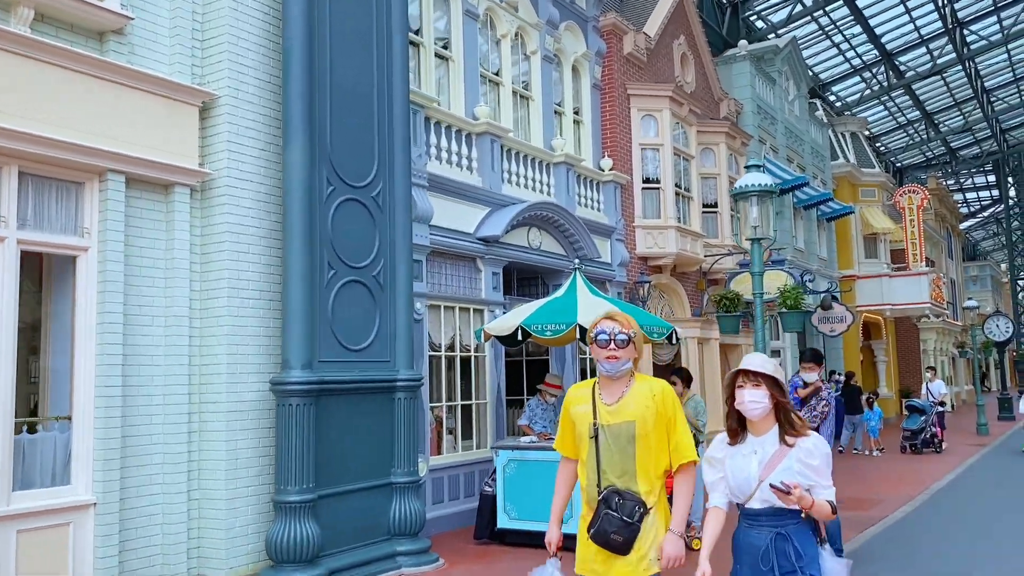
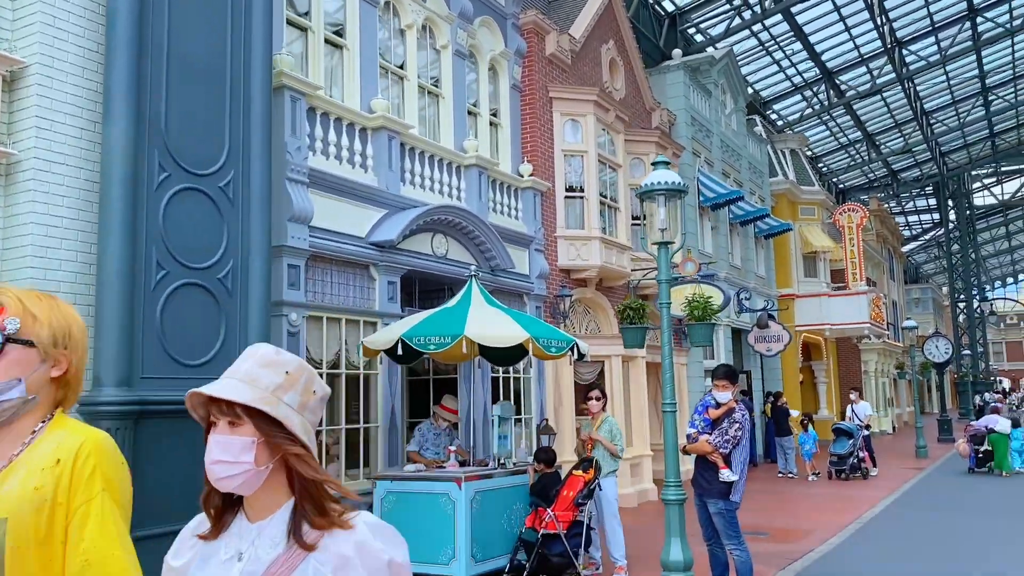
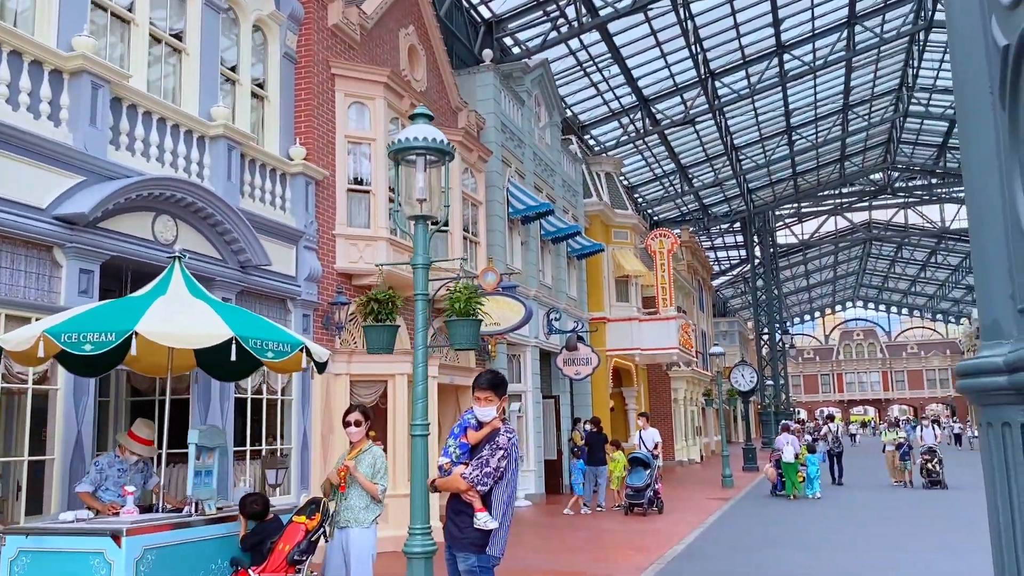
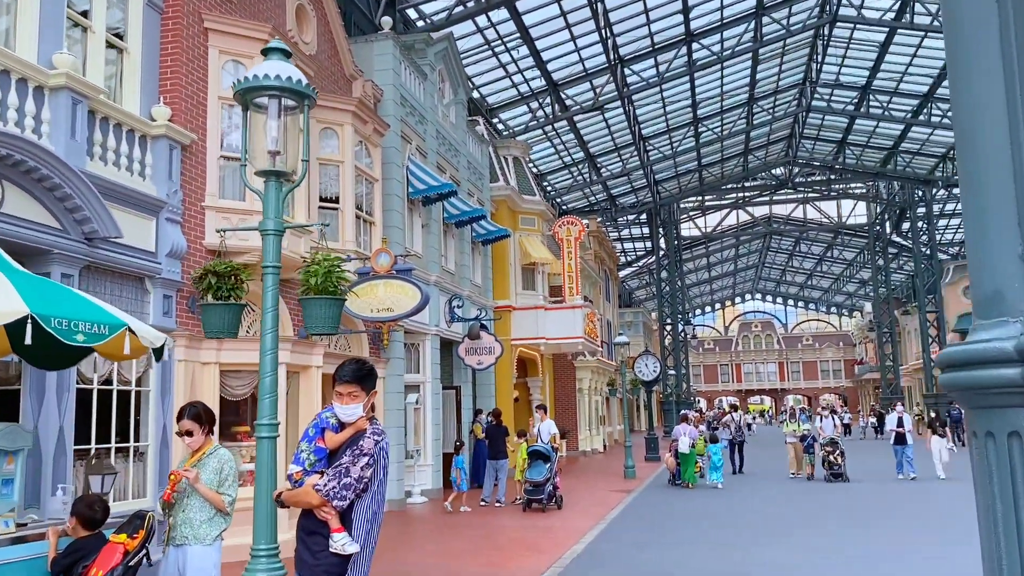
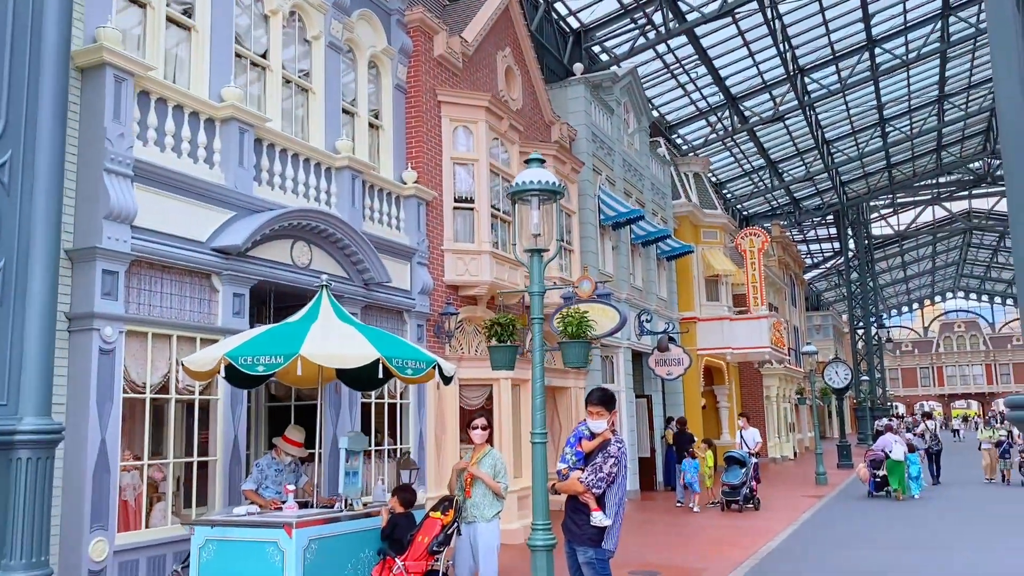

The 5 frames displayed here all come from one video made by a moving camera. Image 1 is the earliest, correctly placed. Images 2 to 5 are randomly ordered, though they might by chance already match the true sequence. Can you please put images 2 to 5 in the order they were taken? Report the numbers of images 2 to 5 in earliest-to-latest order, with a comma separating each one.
2, 5, 3, 4
